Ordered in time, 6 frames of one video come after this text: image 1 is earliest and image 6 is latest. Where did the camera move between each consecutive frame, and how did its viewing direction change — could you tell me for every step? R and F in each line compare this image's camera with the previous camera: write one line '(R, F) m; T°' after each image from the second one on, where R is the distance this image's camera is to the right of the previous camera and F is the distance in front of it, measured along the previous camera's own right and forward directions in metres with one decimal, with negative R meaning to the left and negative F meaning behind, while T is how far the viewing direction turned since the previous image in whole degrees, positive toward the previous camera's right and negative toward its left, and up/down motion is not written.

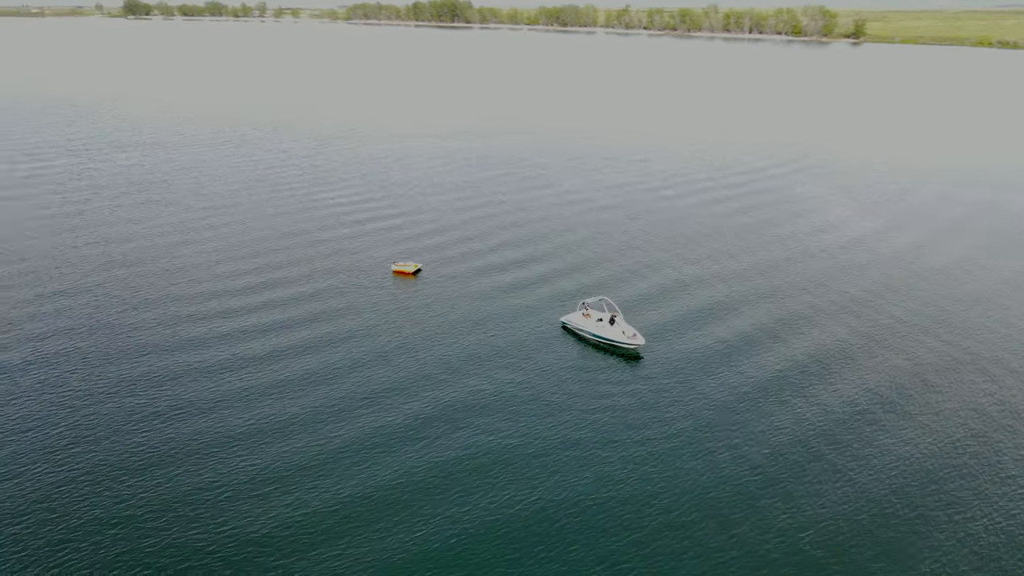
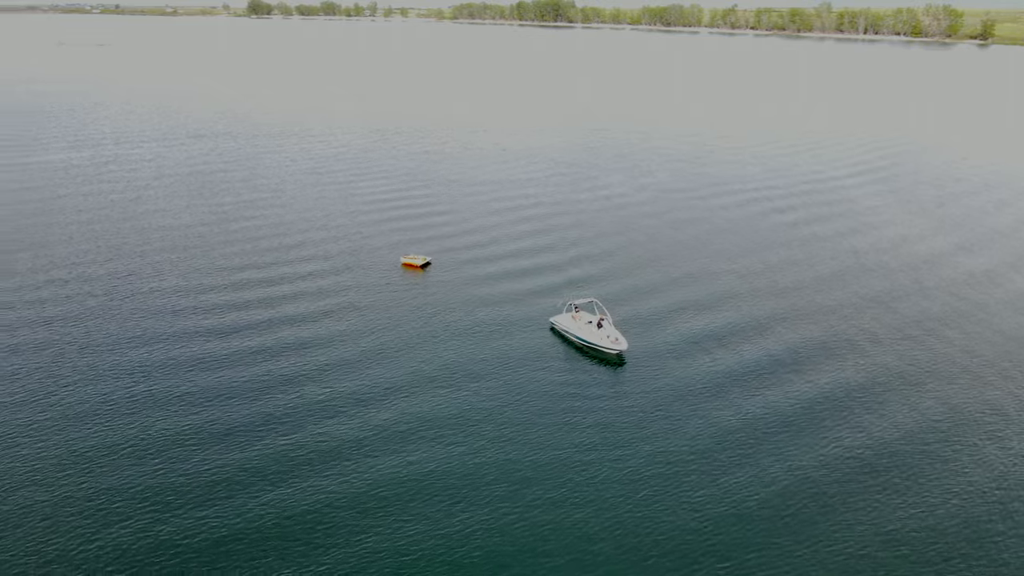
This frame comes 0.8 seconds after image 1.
(+13.3, +3.7) m; -7°
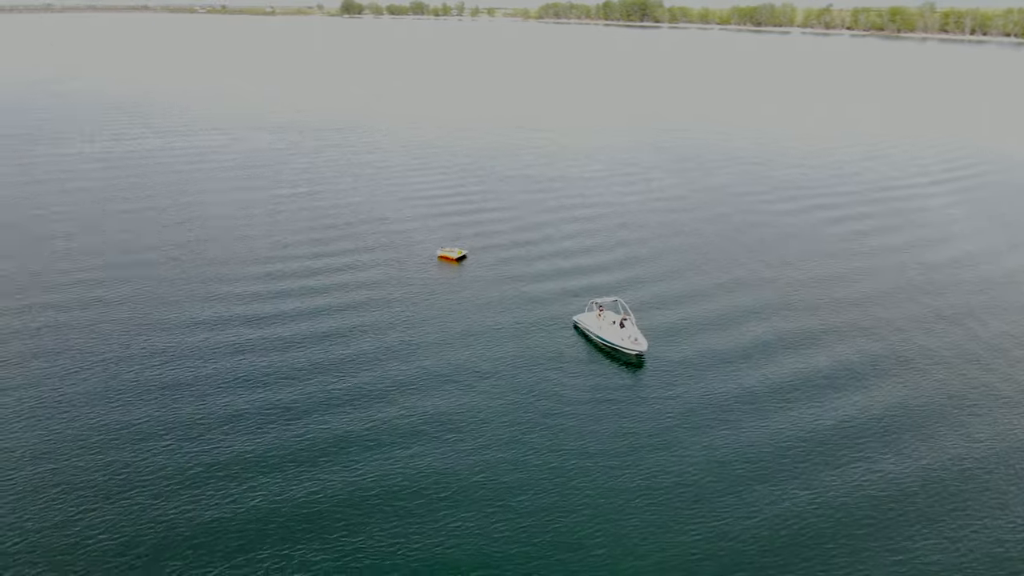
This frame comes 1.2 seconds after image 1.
(+6.6, +1.7) m; -6°
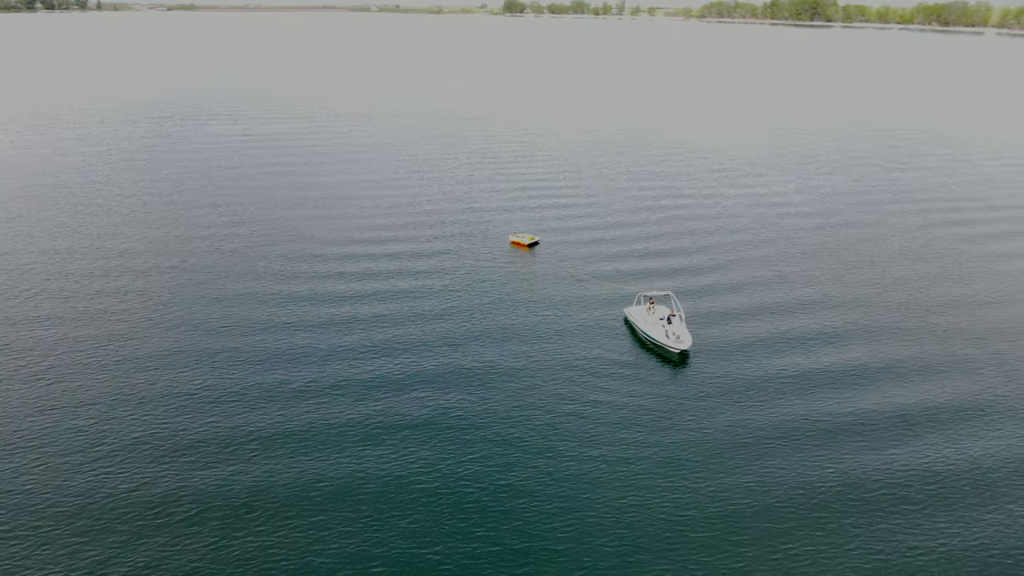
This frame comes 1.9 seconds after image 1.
(+11.2, +4.0) m; -11°
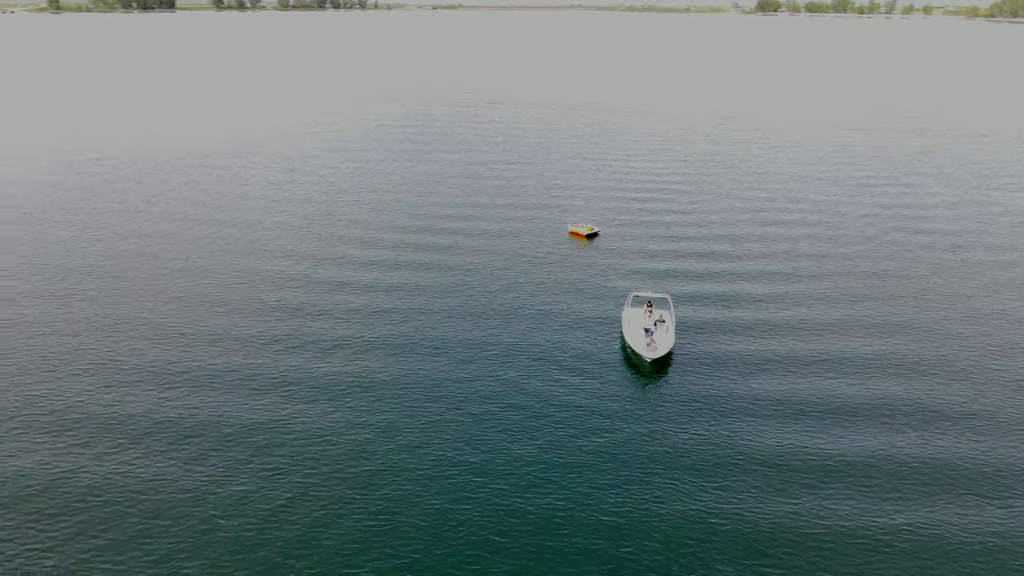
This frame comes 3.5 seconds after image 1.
(+24.9, +11.1) m; -17°
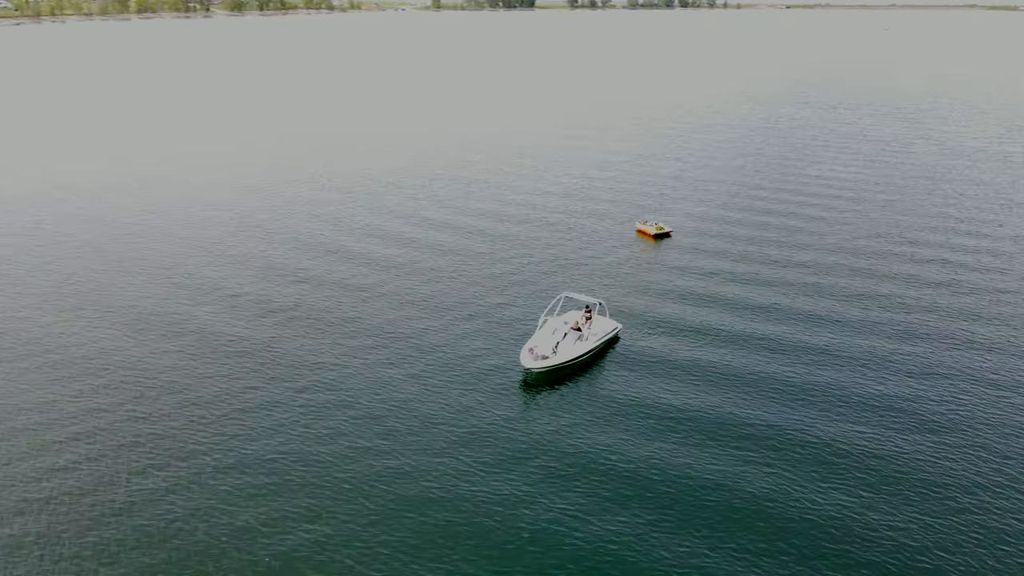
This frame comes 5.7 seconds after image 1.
(+31.3, +16.9) m; -23°
